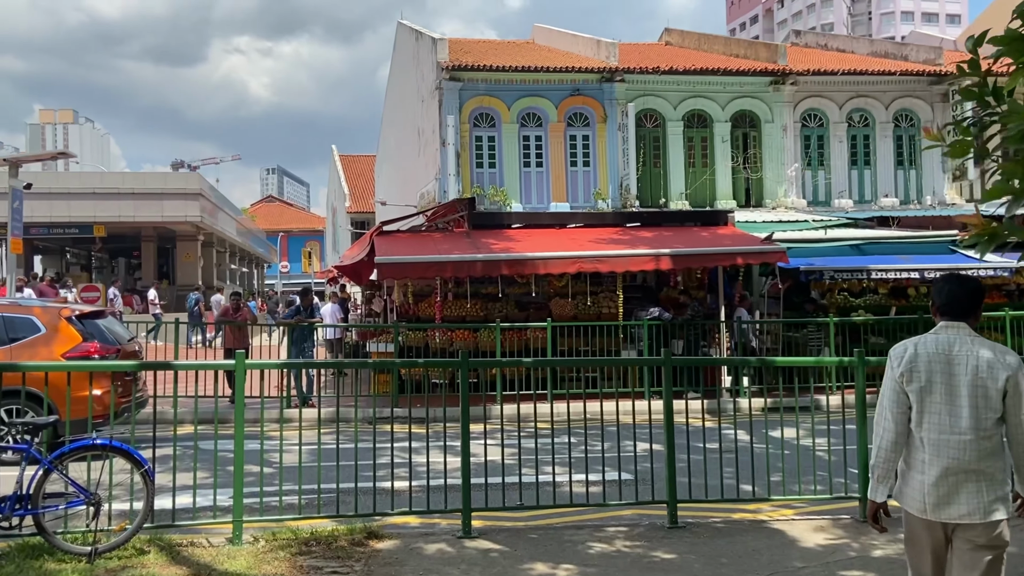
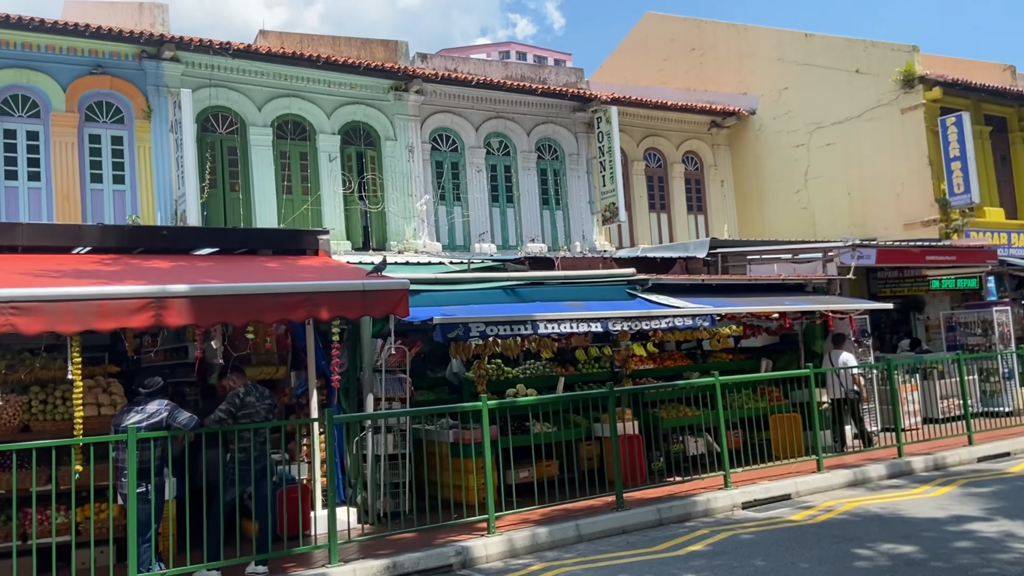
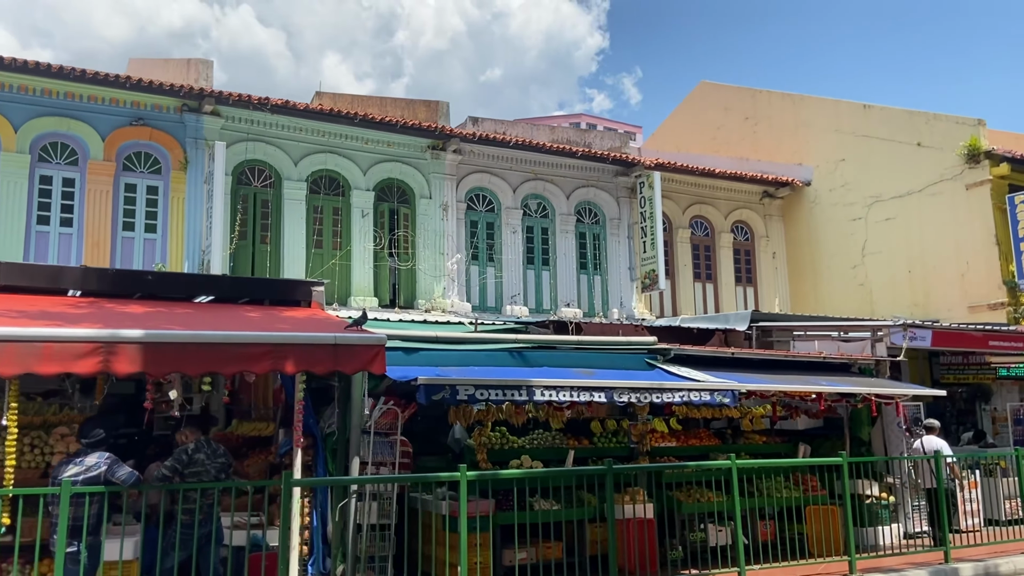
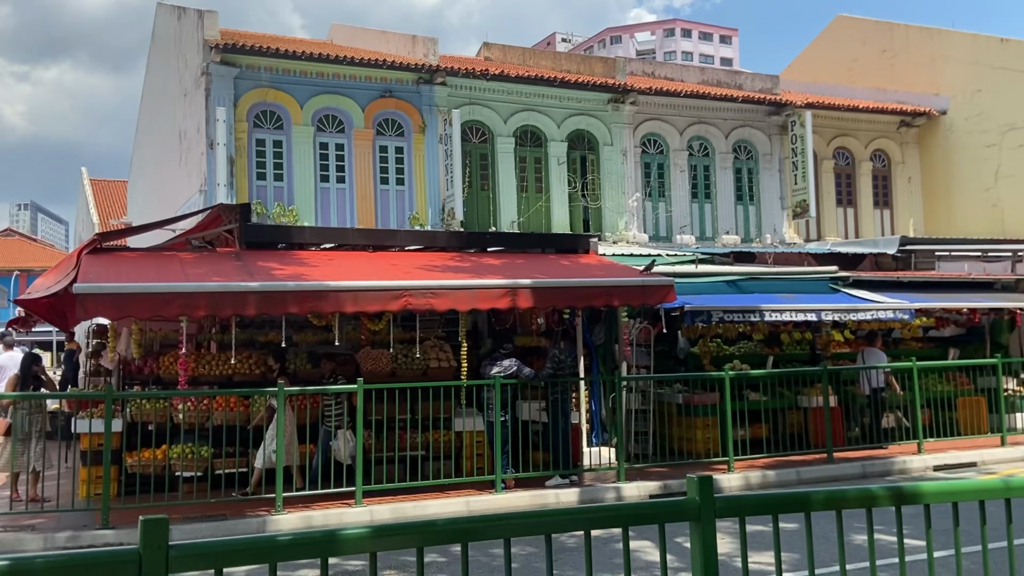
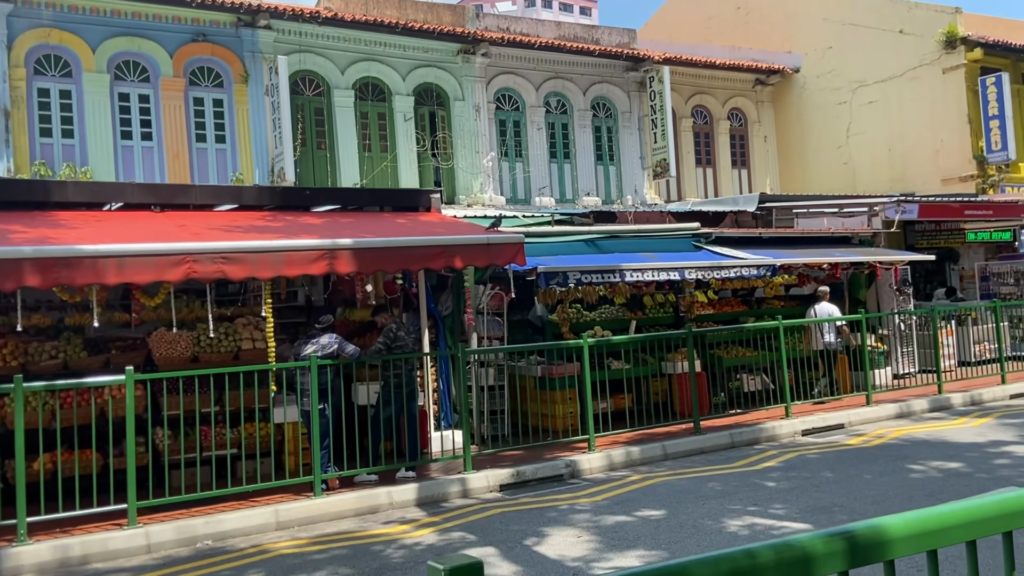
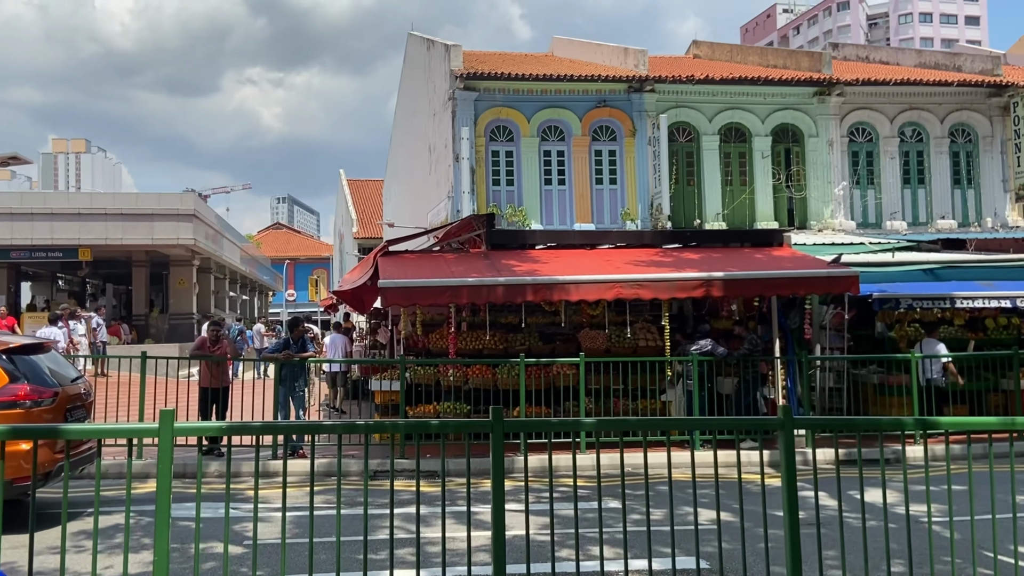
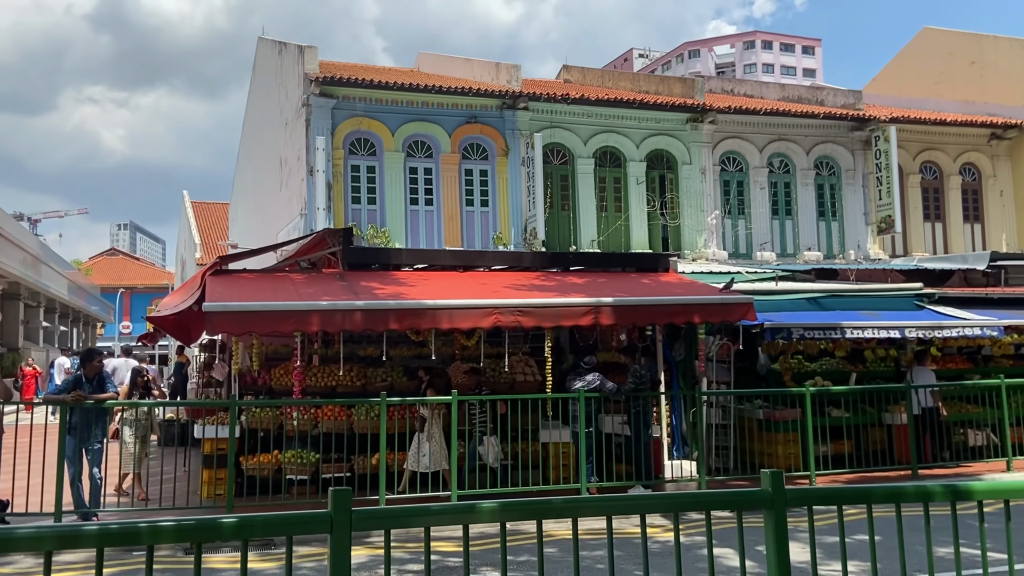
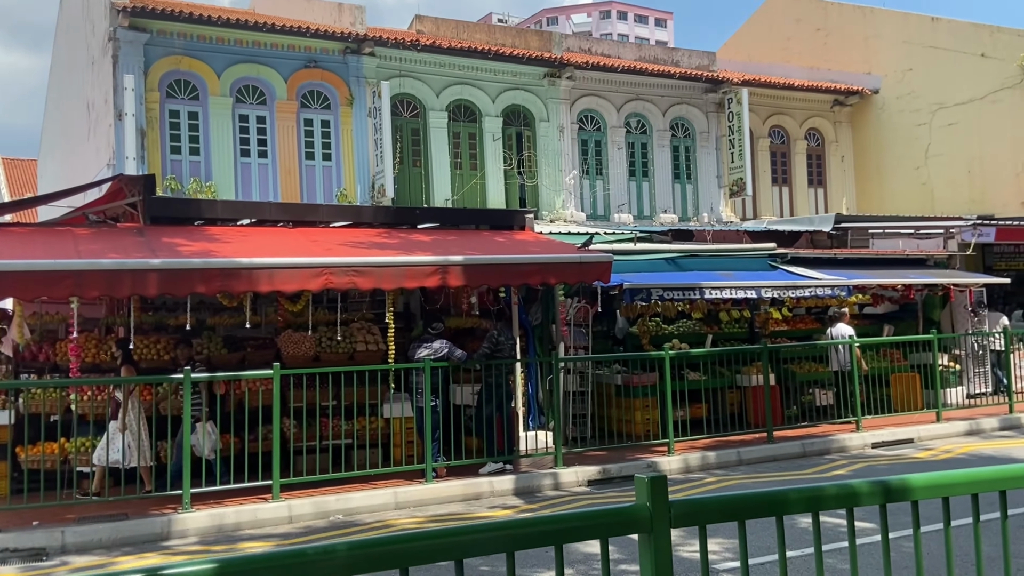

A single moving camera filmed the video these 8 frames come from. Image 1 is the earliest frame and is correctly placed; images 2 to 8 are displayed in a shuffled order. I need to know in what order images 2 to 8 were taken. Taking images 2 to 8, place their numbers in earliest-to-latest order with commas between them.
6, 7, 4, 8, 5, 2, 3
